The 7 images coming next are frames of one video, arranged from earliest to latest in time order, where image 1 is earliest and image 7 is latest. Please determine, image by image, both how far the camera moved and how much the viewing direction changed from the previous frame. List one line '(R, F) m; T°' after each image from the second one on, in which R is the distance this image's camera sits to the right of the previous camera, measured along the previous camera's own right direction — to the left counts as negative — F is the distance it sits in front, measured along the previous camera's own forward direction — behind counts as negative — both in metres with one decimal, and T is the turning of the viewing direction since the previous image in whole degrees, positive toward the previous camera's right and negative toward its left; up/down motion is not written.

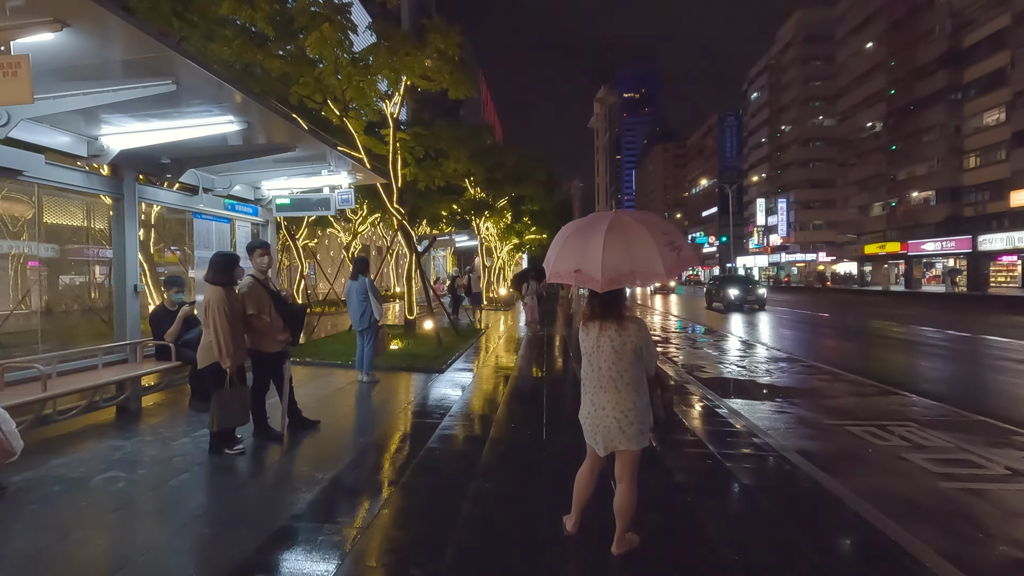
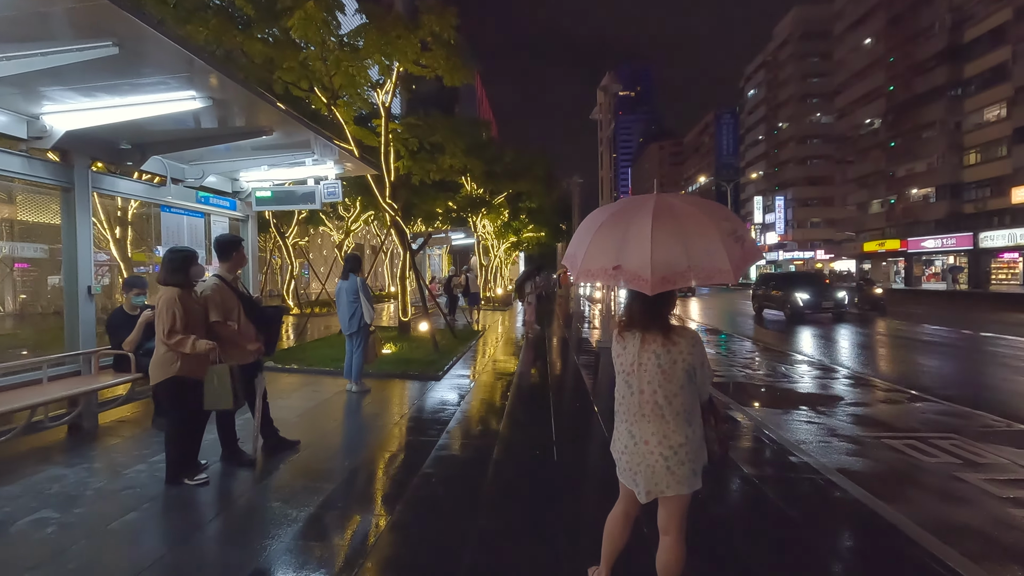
(-0.1, +0.8) m; 0°
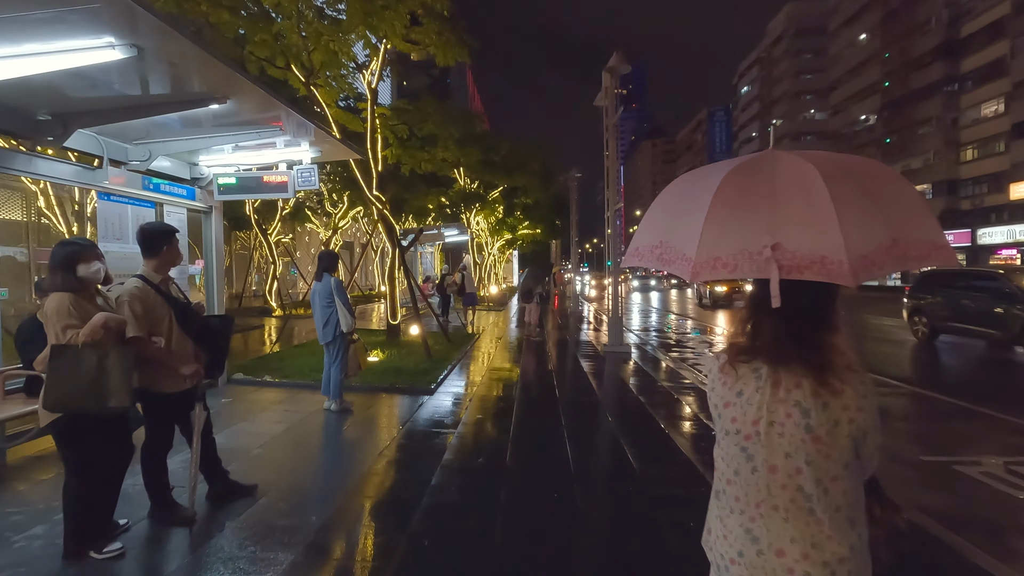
(-0.2, +1.2) m; +1°
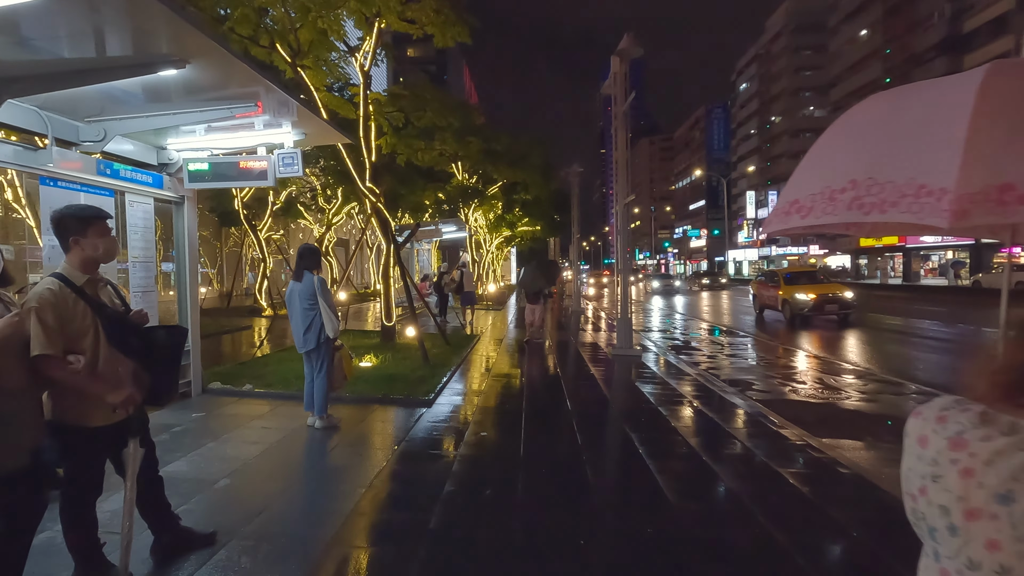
(-0.2, +0.9) m; 0°
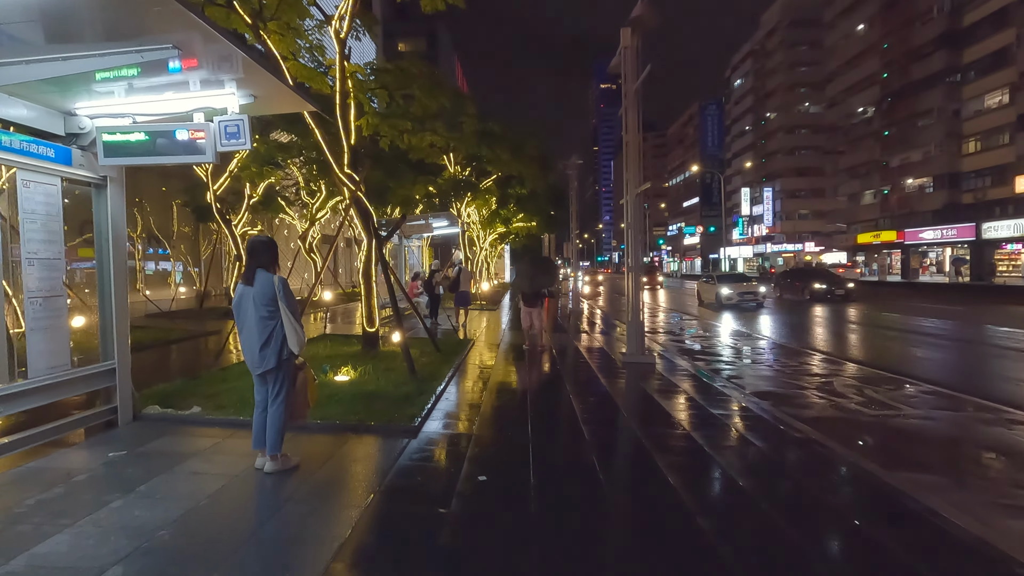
(-0.1, +1.4) m; +1°
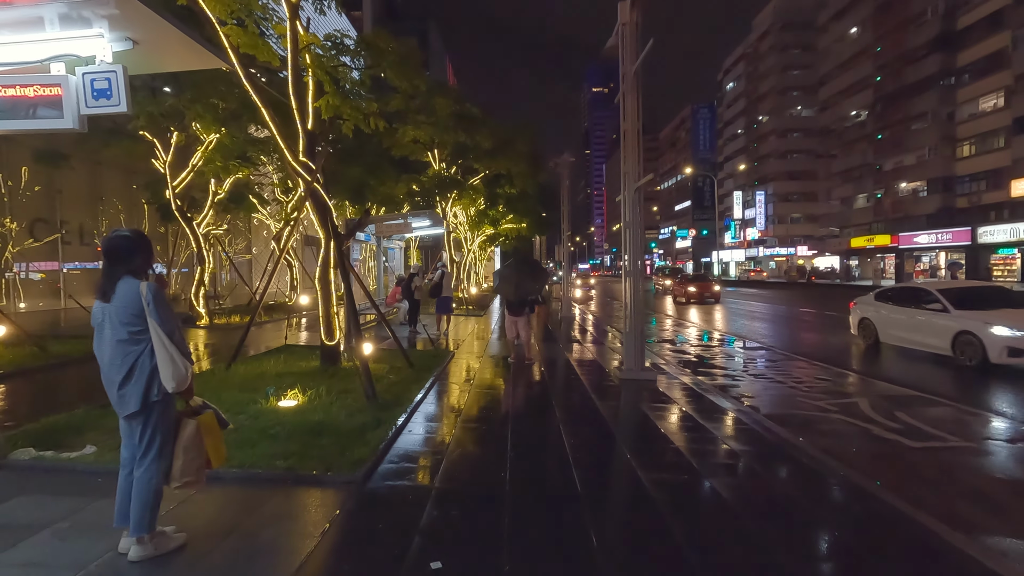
(+0.2, +1.4) m; +1°
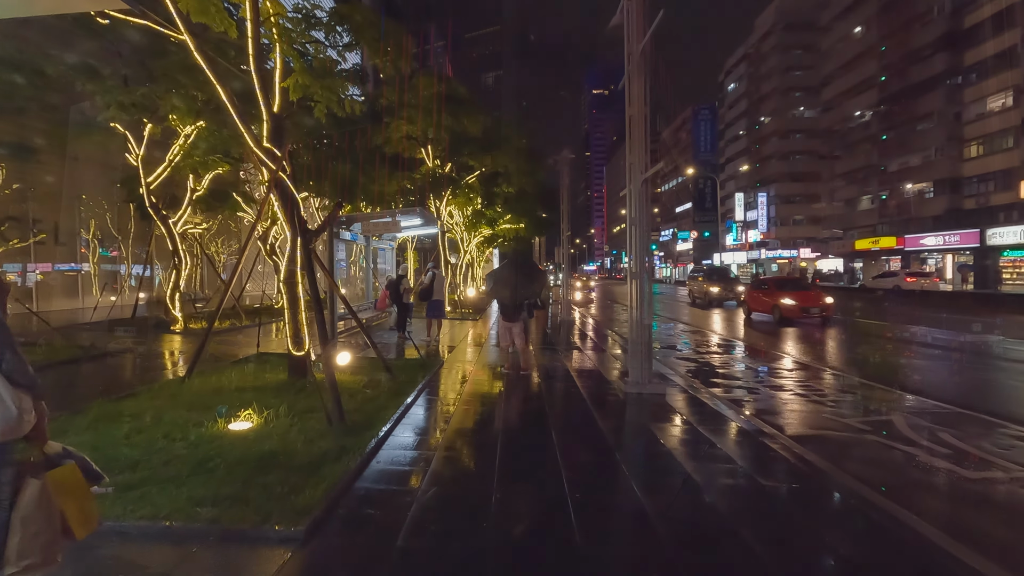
(+0.1, +1.0) m; 0°
